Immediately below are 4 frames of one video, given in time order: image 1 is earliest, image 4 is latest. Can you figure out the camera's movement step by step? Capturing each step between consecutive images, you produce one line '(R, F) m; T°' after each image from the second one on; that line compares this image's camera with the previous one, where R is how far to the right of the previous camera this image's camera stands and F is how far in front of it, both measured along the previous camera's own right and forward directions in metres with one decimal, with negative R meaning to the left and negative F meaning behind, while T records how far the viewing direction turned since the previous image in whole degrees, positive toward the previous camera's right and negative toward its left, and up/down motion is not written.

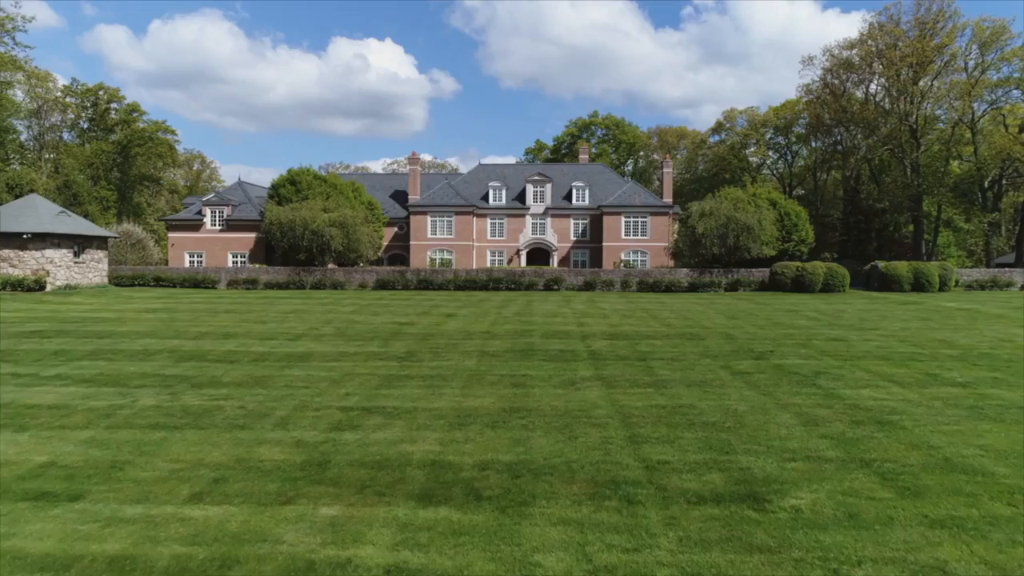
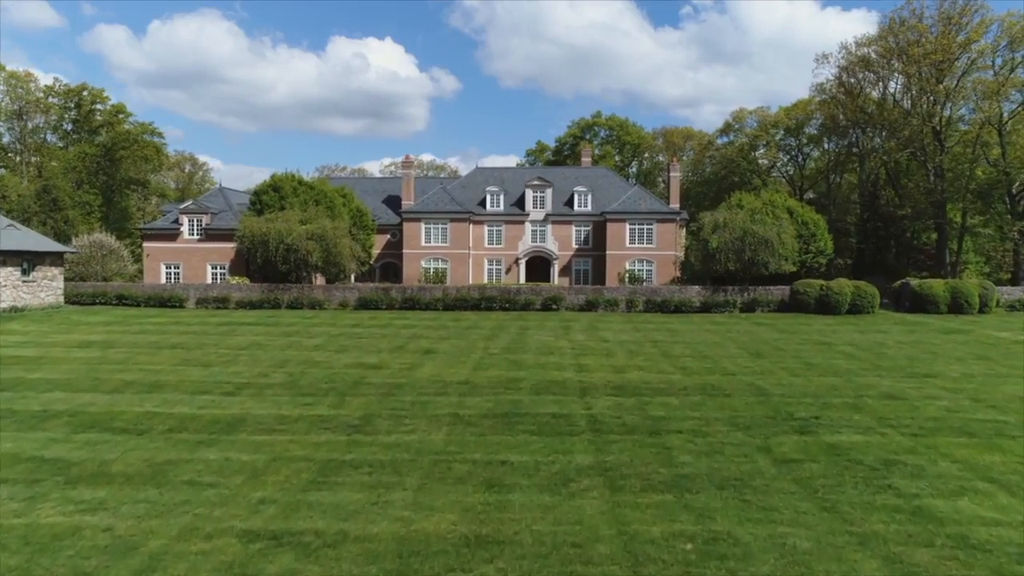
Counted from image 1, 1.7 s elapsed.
(+0.3, +3.1) m; 0°
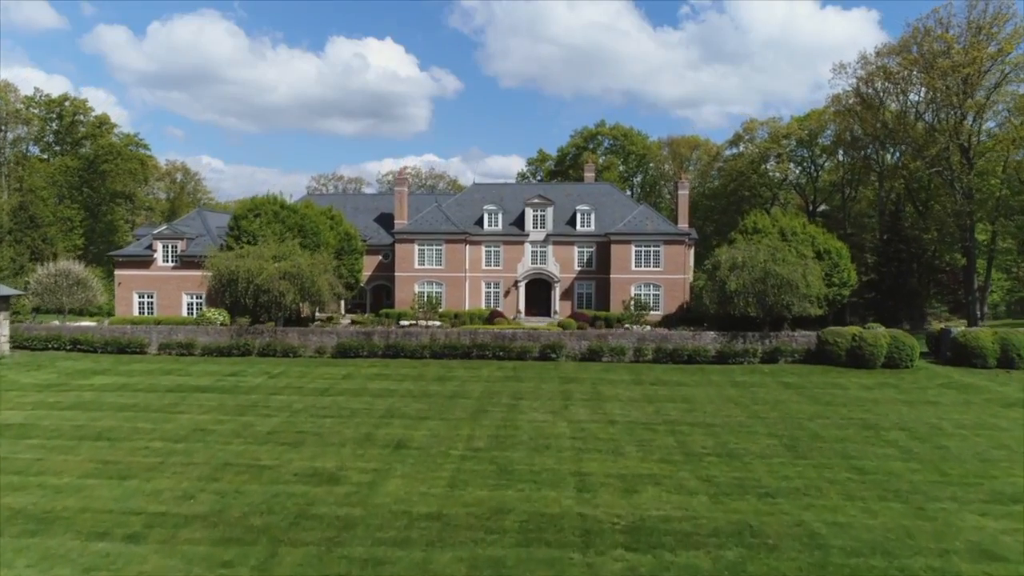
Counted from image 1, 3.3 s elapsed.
(+0.3, +3.2) m; 0°
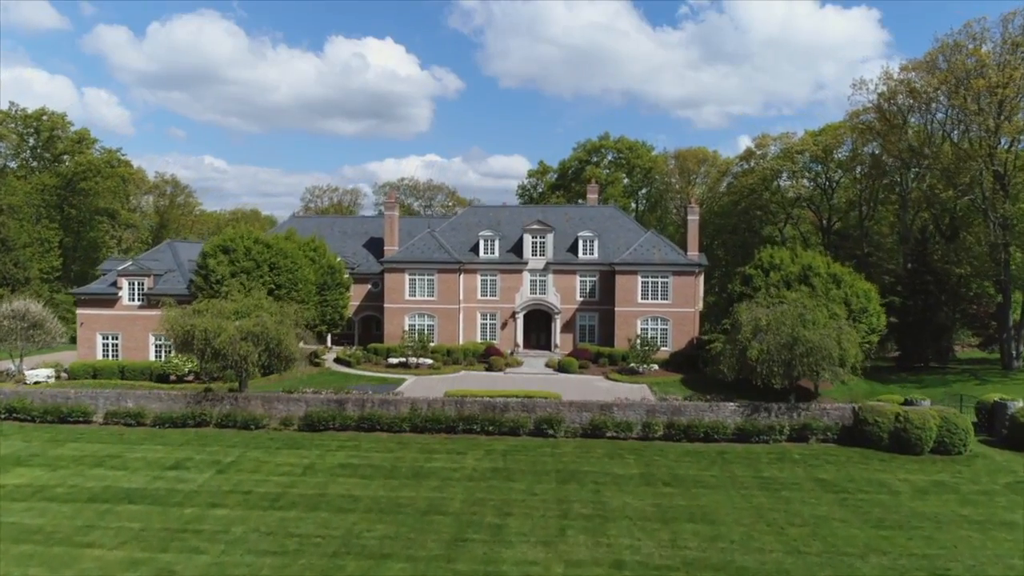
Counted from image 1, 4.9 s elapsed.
(+0.3, +3.5) m; 0°
